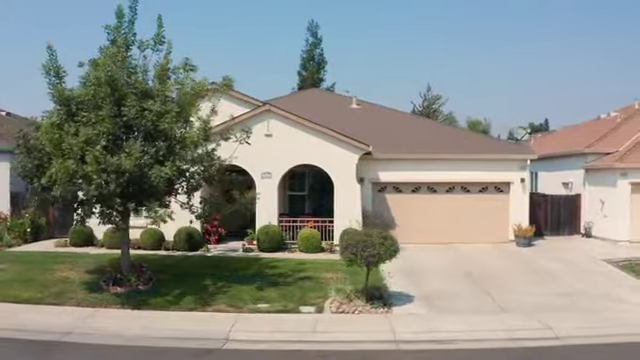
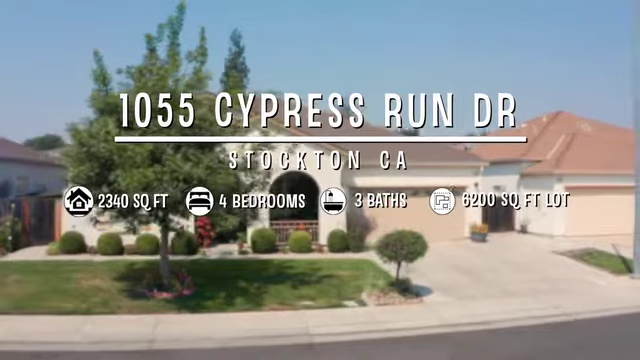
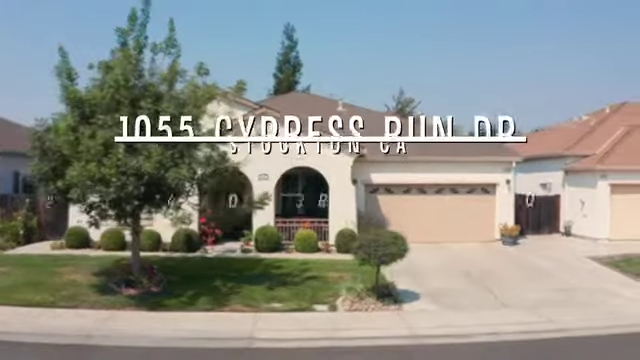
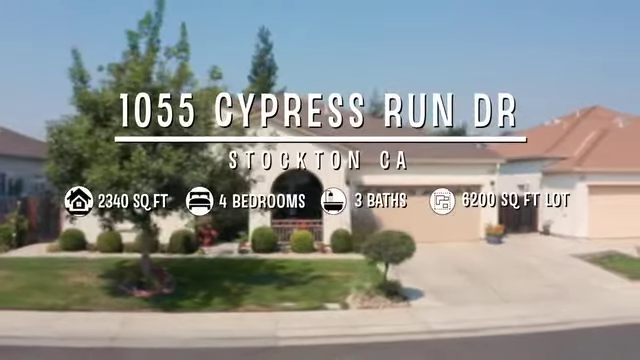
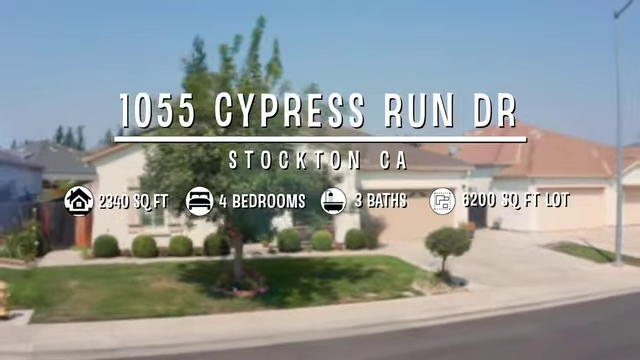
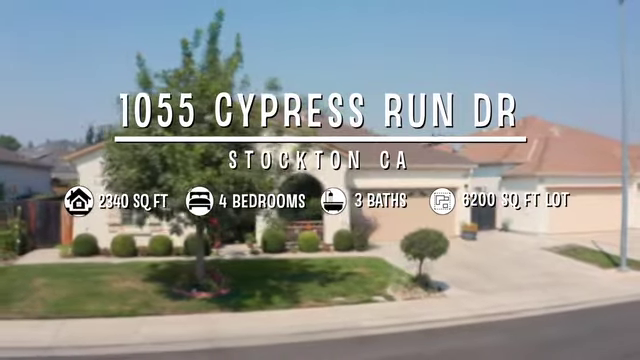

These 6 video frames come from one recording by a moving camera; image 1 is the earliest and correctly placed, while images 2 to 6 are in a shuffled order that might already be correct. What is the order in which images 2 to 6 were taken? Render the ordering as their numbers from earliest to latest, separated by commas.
3, 4, 2, 6, 5
